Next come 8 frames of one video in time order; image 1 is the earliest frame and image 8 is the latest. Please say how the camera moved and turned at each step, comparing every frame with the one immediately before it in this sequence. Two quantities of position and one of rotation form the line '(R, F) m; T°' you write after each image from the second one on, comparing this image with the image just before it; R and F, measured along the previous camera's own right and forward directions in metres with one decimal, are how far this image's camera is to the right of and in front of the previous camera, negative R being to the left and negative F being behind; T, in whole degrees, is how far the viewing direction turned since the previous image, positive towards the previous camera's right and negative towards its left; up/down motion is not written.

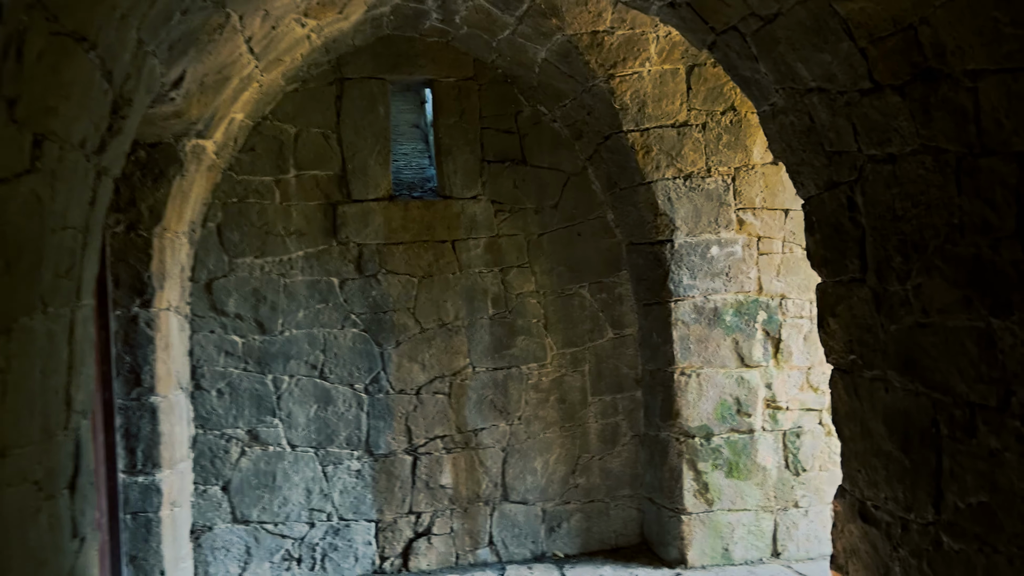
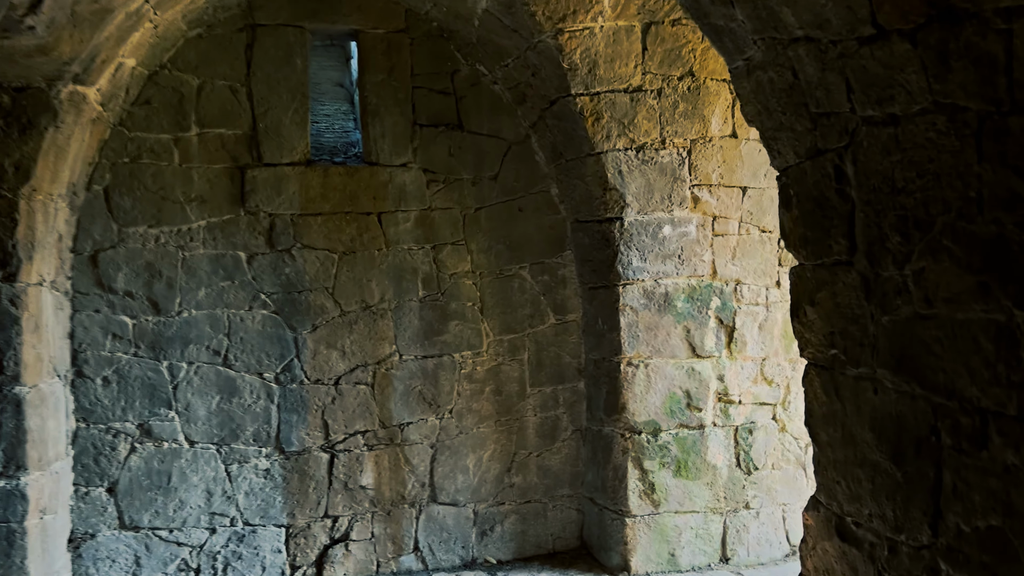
(0.0, +0.3) m; +4°
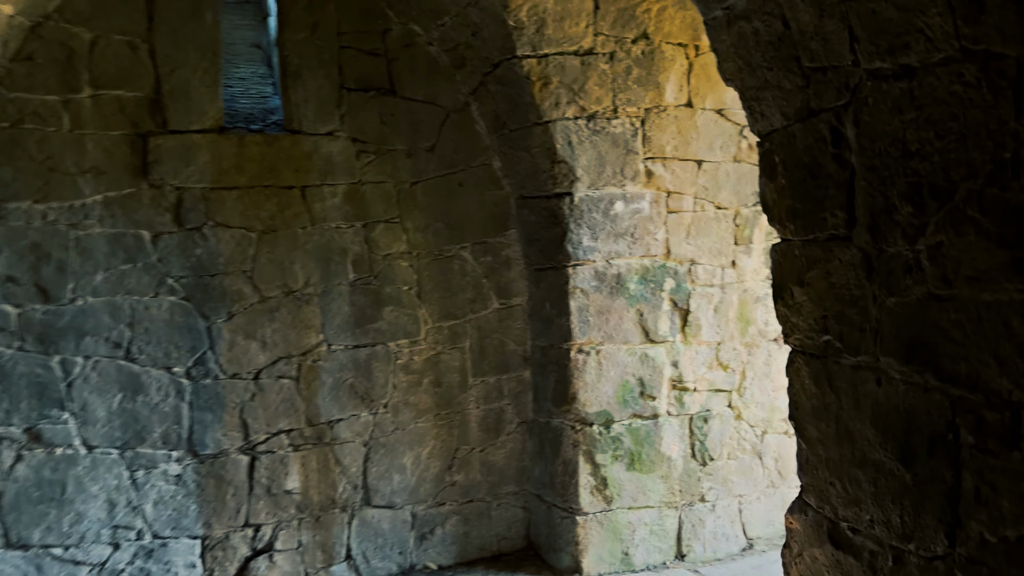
(0.0, +0.2) m; +5°
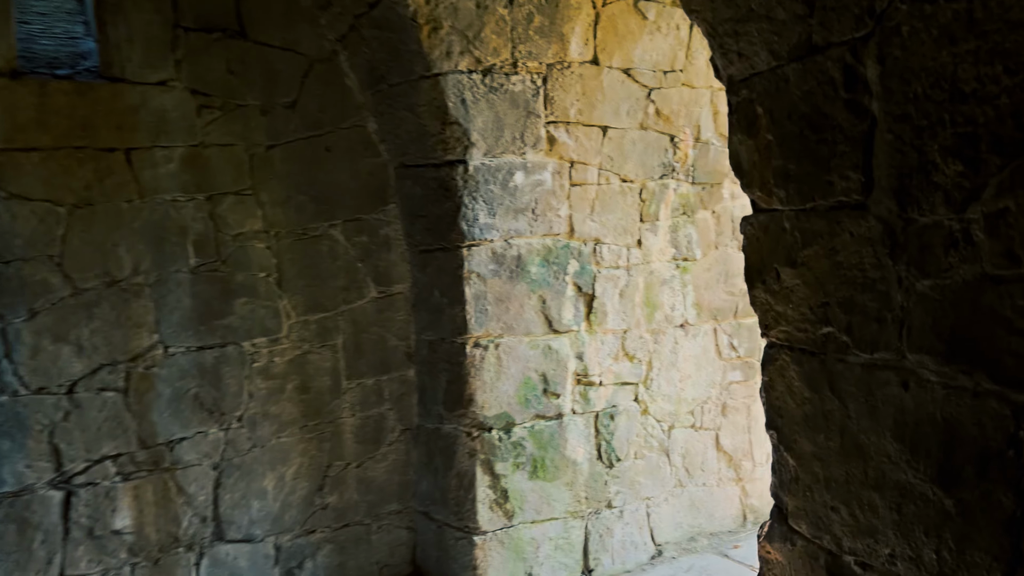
(-0.1, +0.4) m; +11°
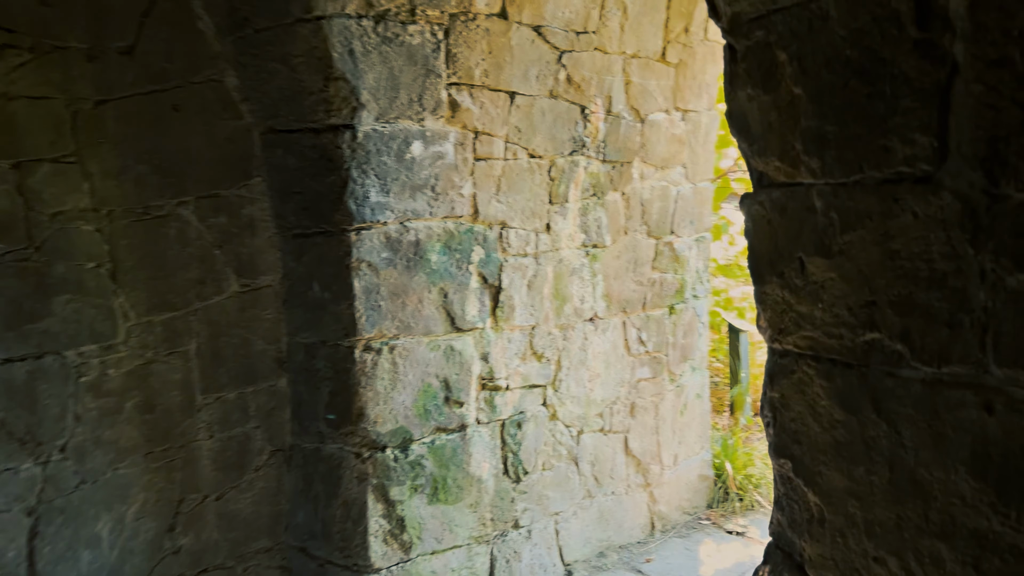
(-0.1, +0.3) m; +11°
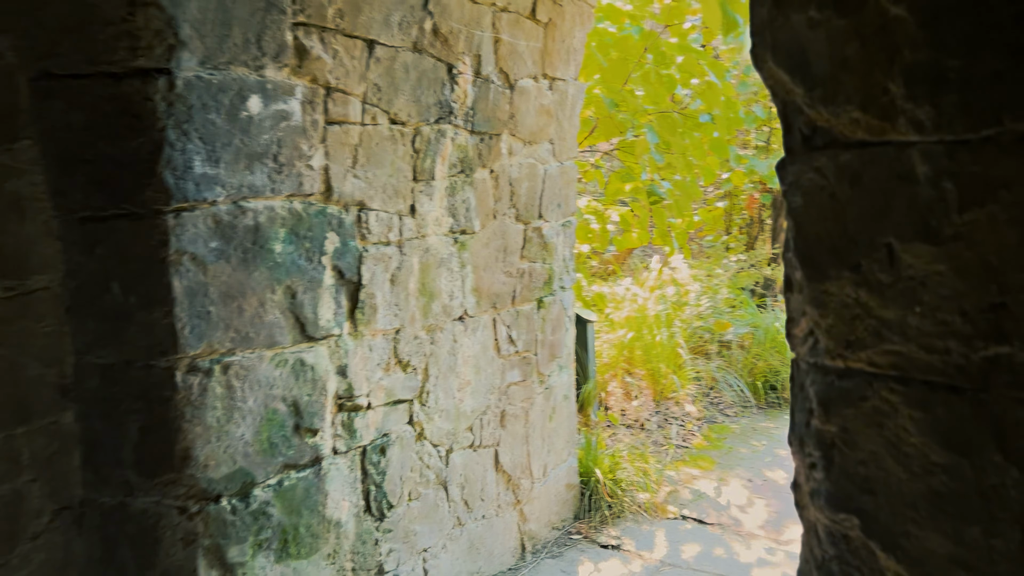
(-0.2, +0.4) m; +14°
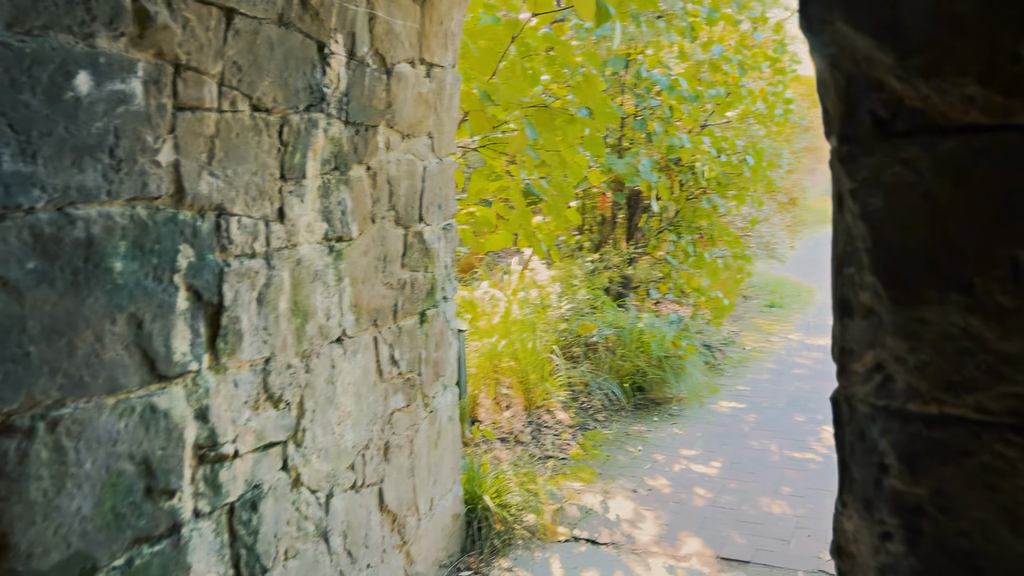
(-0.1, +0.2) m; +11°
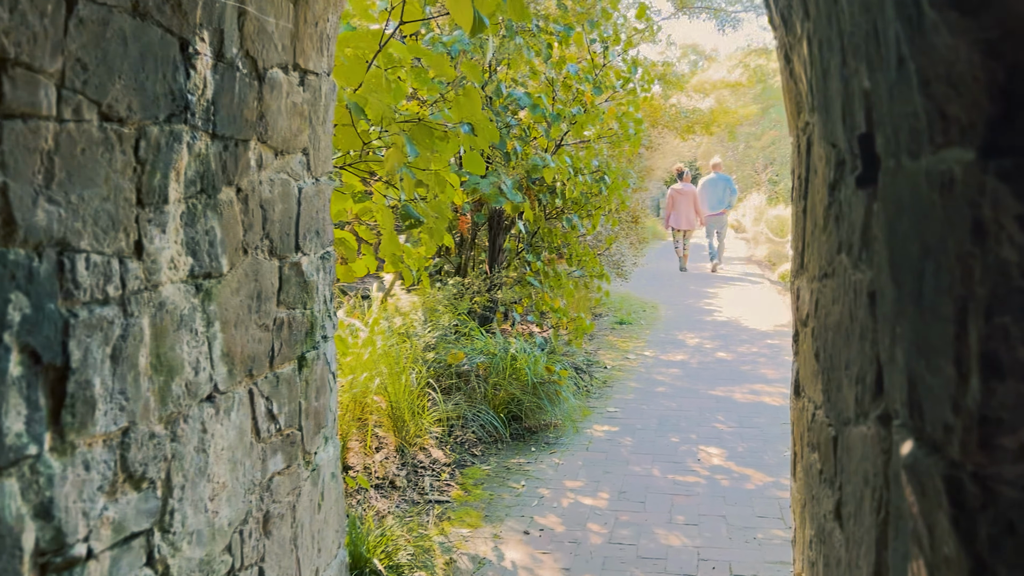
(-0.1, +0.2) m; +11°
